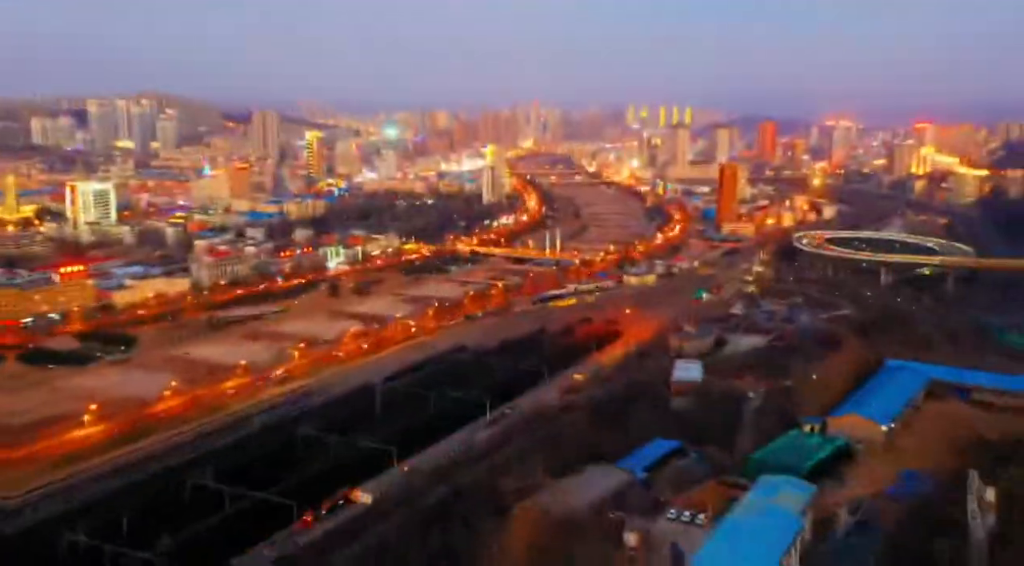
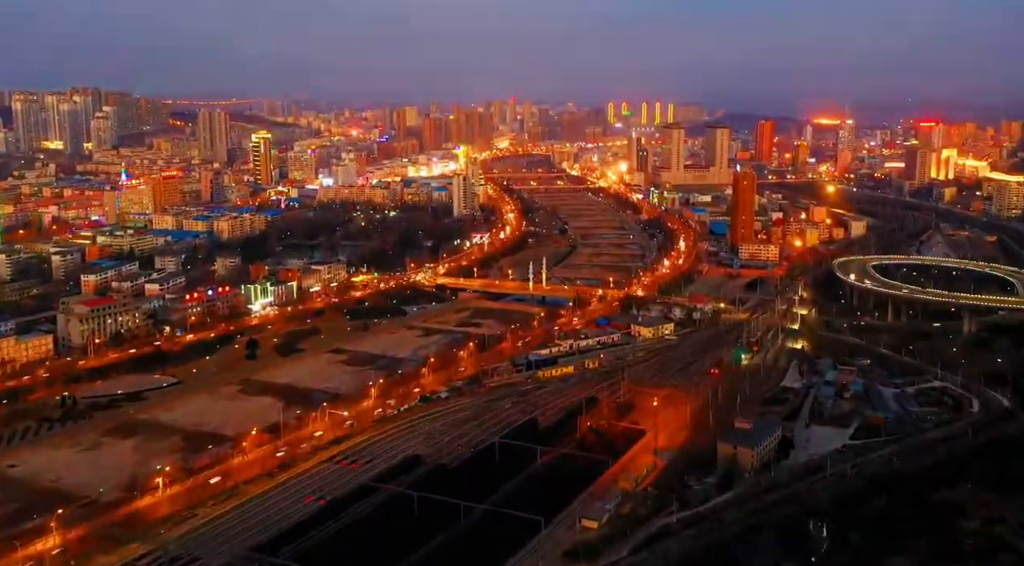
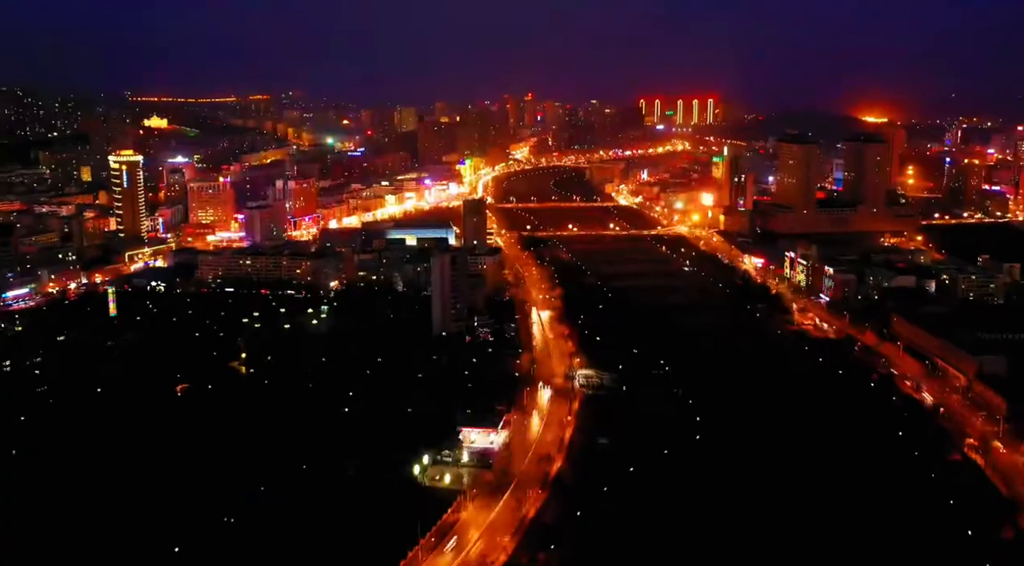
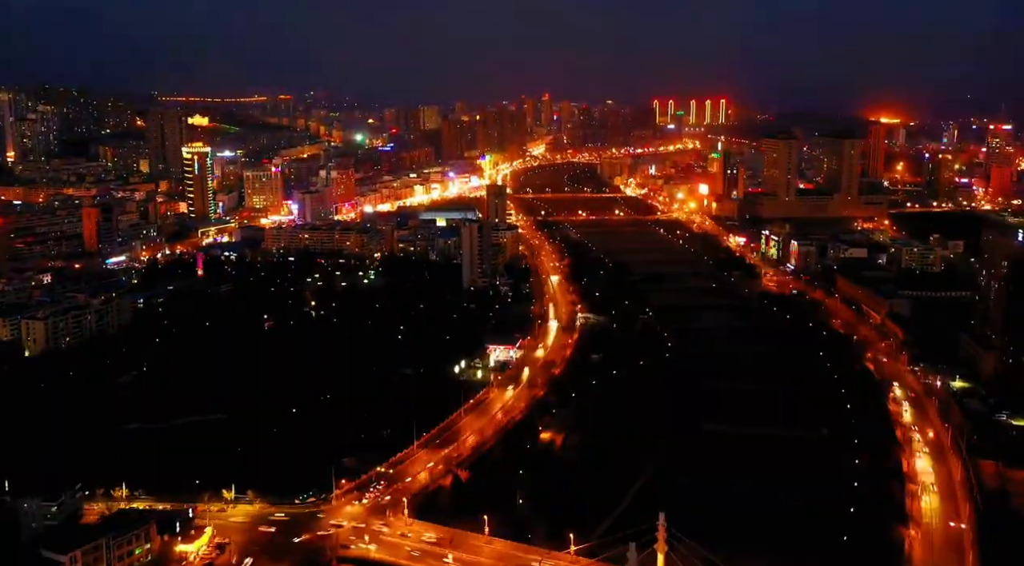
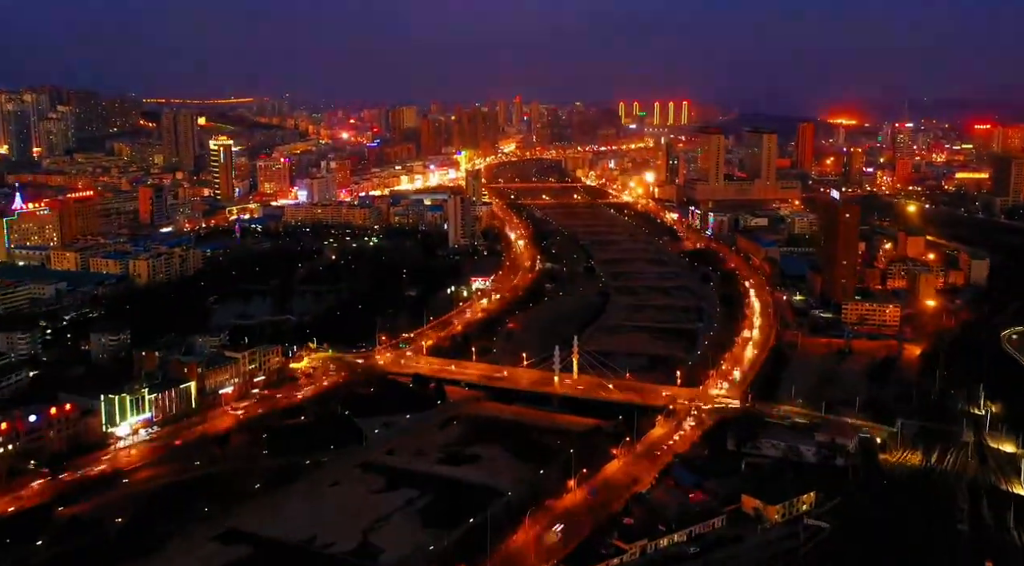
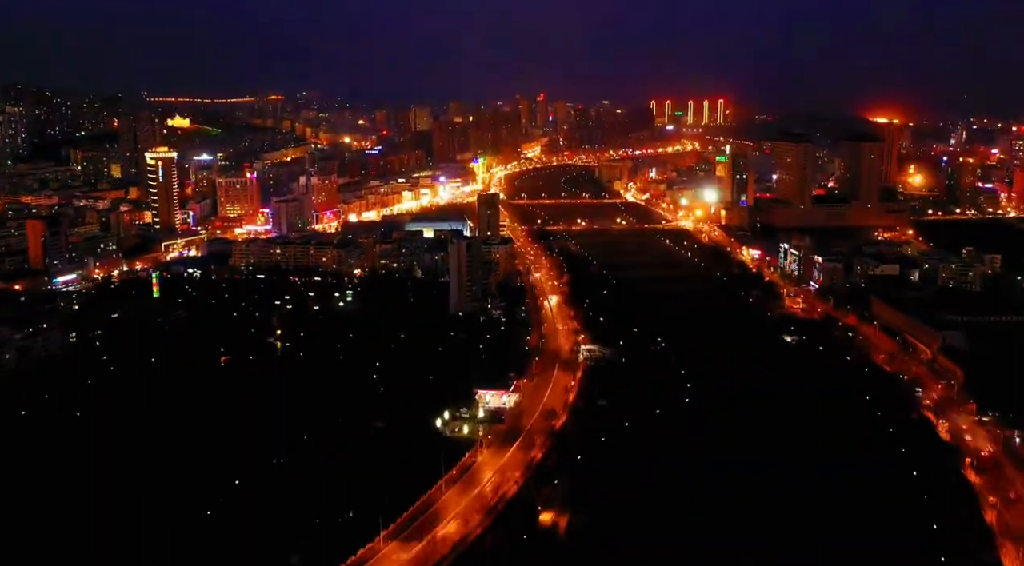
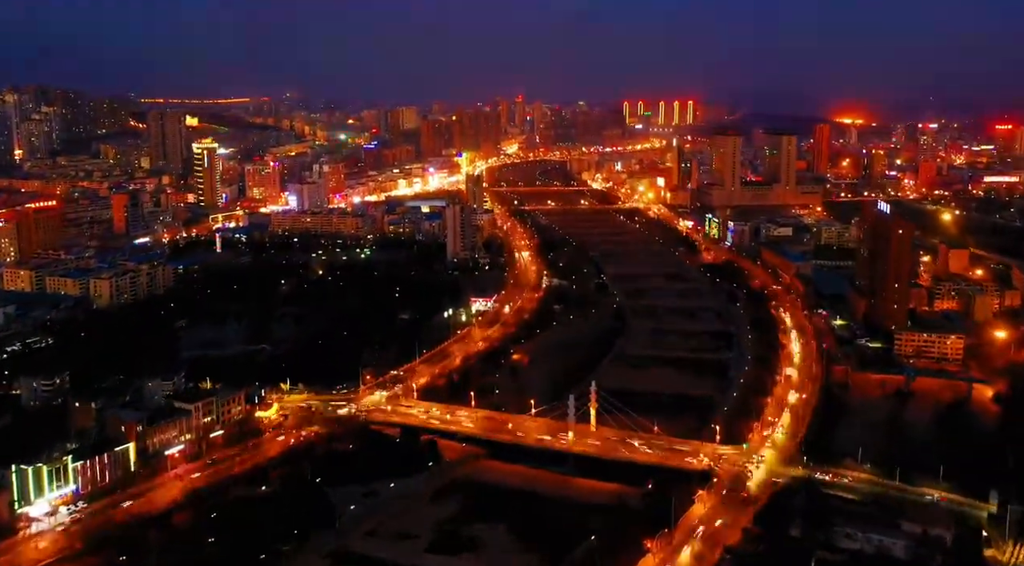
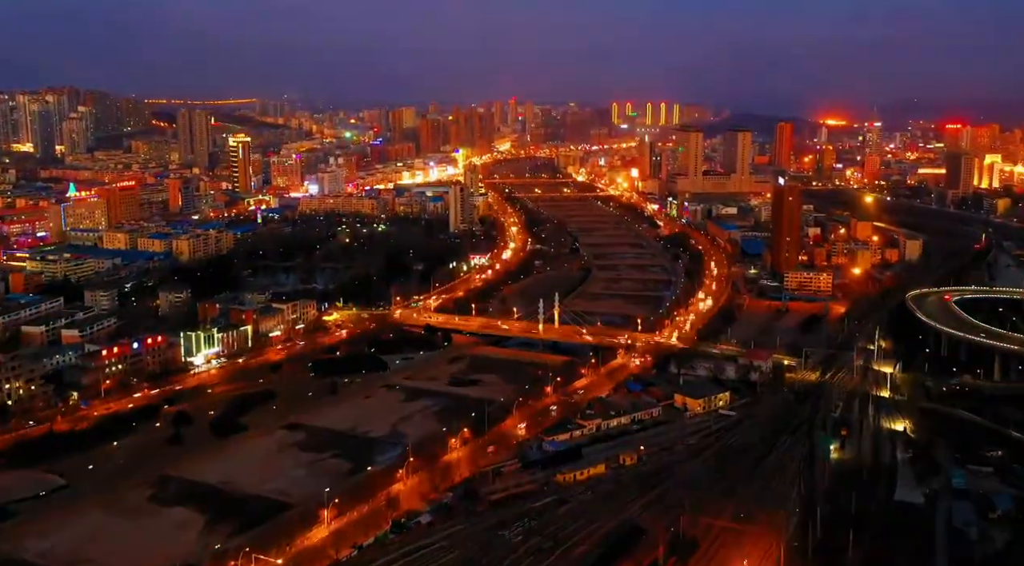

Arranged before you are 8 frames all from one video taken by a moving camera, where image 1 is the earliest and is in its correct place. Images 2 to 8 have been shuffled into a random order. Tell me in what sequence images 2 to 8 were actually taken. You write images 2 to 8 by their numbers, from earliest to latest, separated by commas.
2, 8, 5, 7, 4, 6, 3
